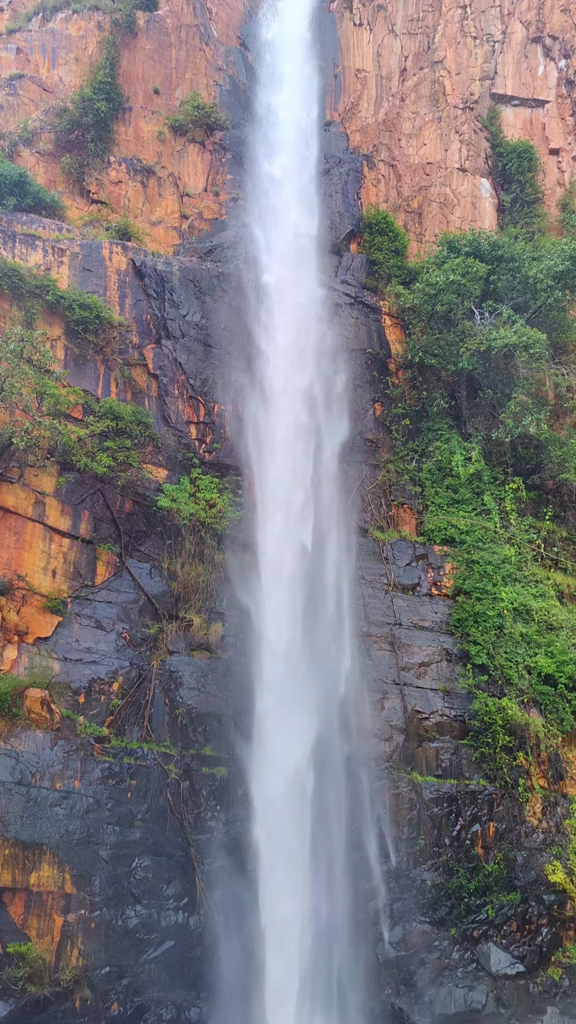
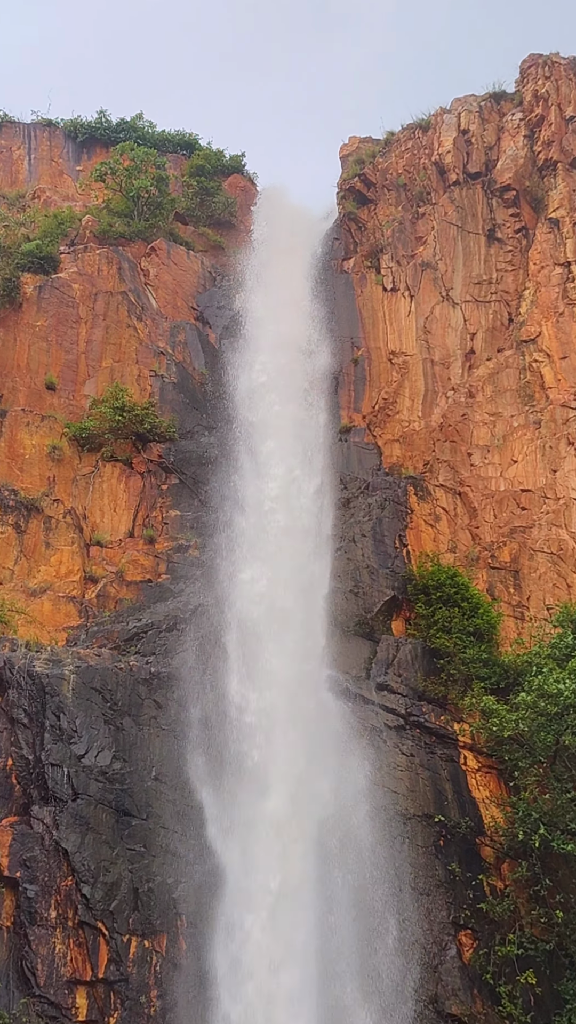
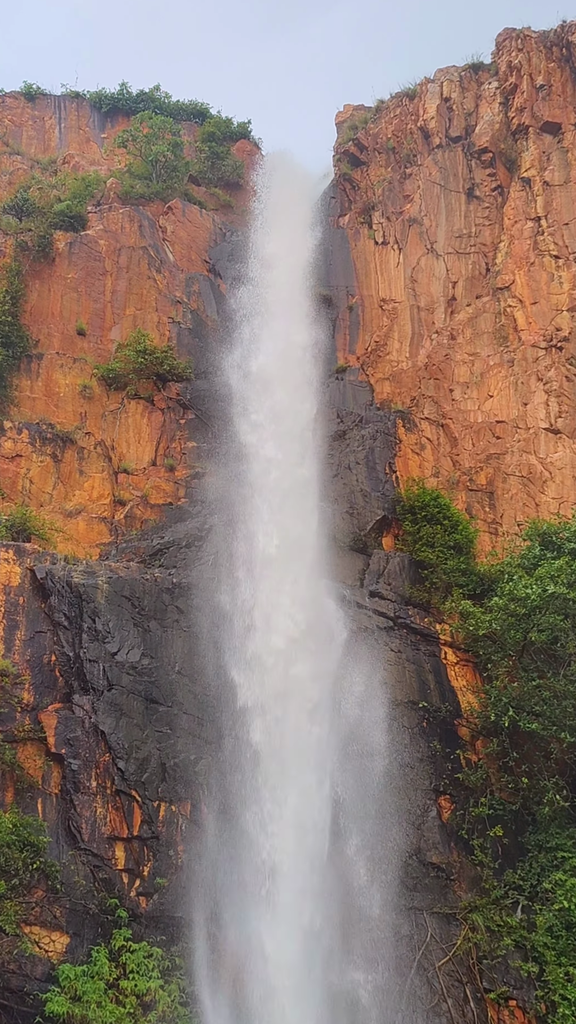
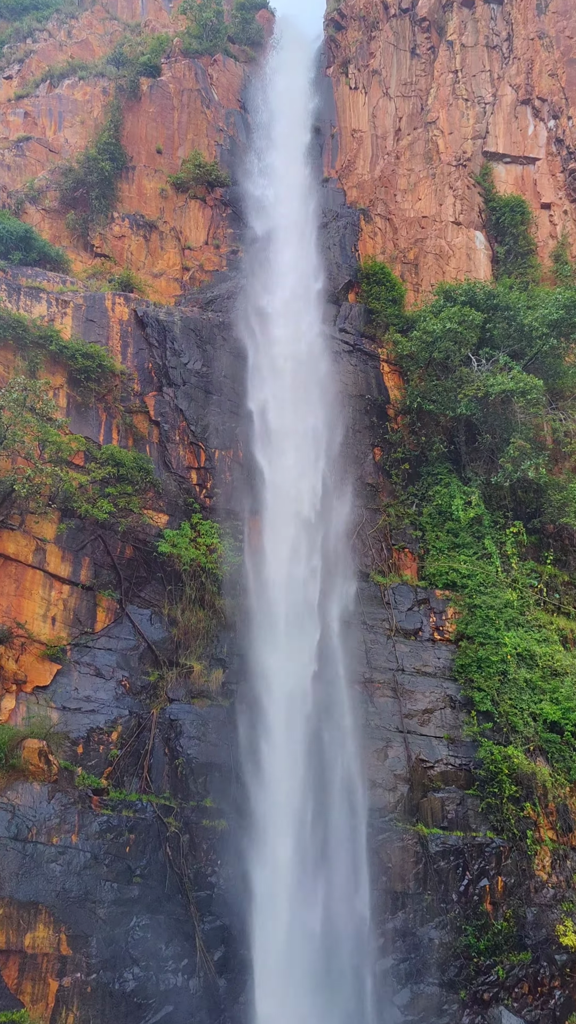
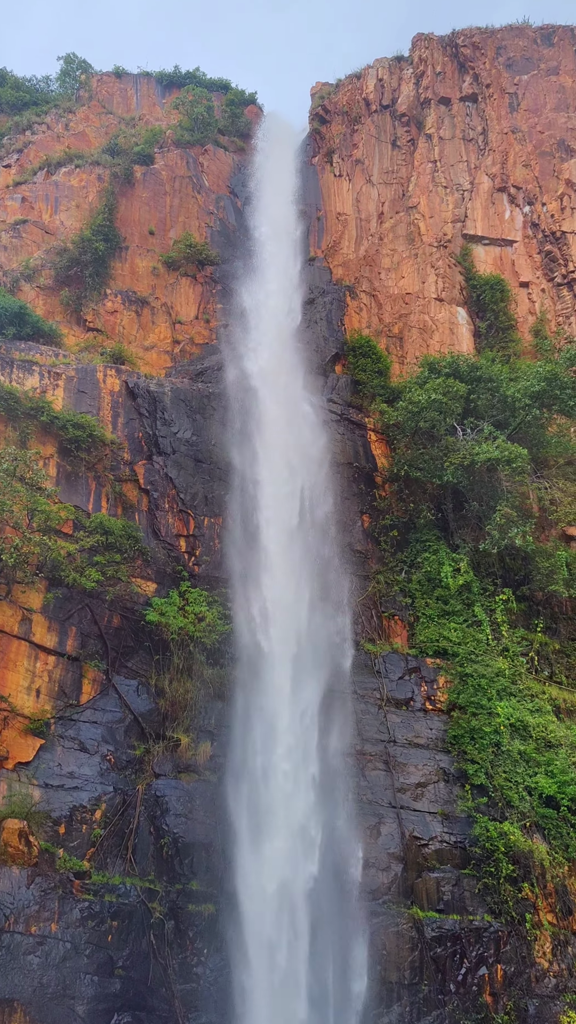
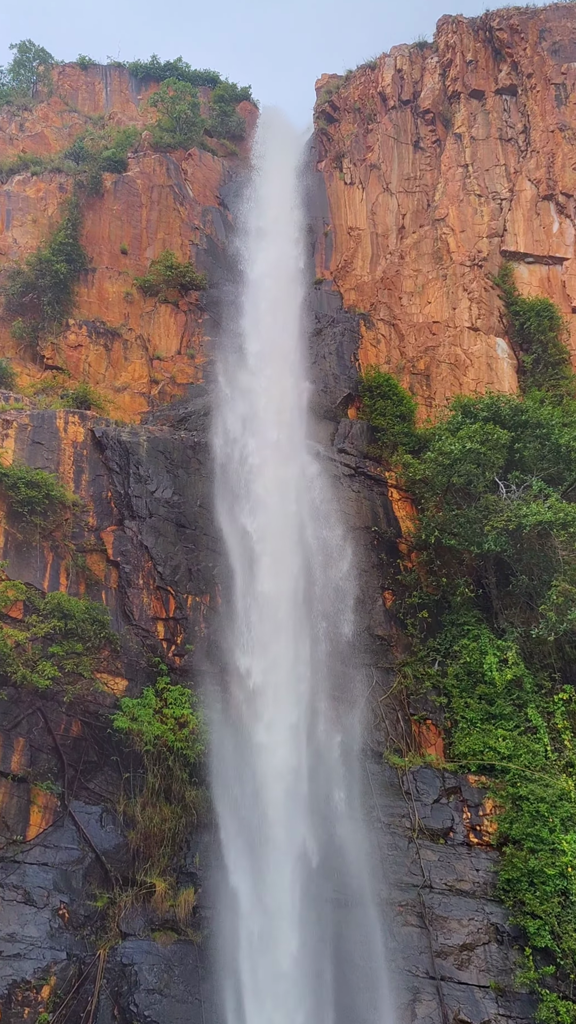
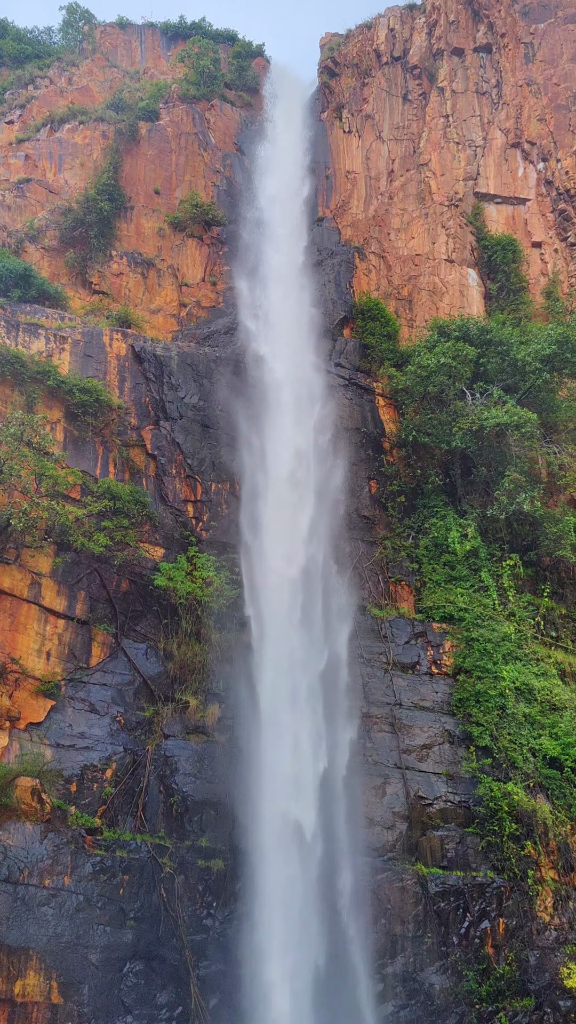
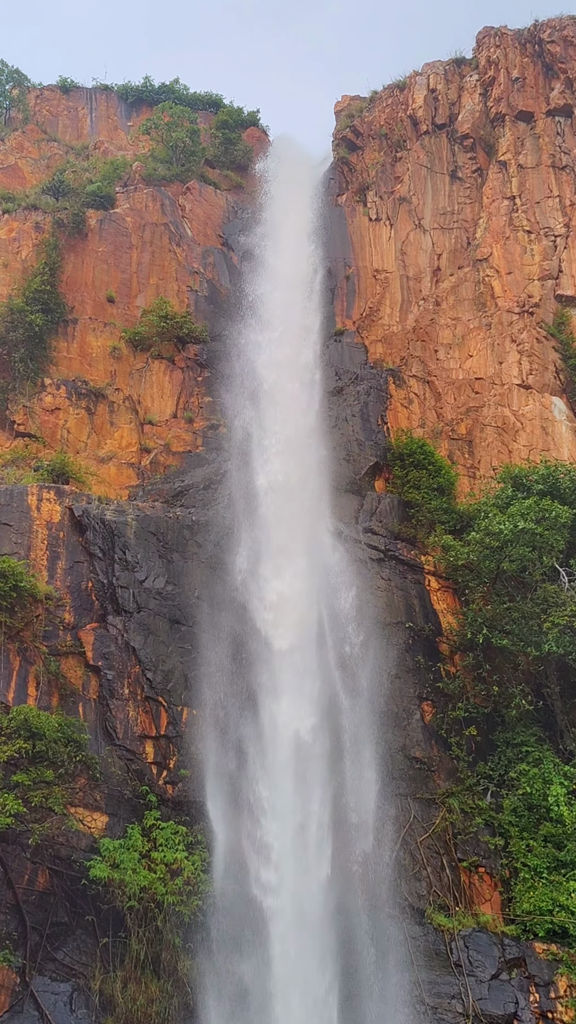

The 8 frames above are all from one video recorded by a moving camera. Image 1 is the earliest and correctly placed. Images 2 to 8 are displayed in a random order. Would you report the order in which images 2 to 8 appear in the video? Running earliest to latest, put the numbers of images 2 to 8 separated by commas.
4, 7, 5, 6, 8, 3, 2
